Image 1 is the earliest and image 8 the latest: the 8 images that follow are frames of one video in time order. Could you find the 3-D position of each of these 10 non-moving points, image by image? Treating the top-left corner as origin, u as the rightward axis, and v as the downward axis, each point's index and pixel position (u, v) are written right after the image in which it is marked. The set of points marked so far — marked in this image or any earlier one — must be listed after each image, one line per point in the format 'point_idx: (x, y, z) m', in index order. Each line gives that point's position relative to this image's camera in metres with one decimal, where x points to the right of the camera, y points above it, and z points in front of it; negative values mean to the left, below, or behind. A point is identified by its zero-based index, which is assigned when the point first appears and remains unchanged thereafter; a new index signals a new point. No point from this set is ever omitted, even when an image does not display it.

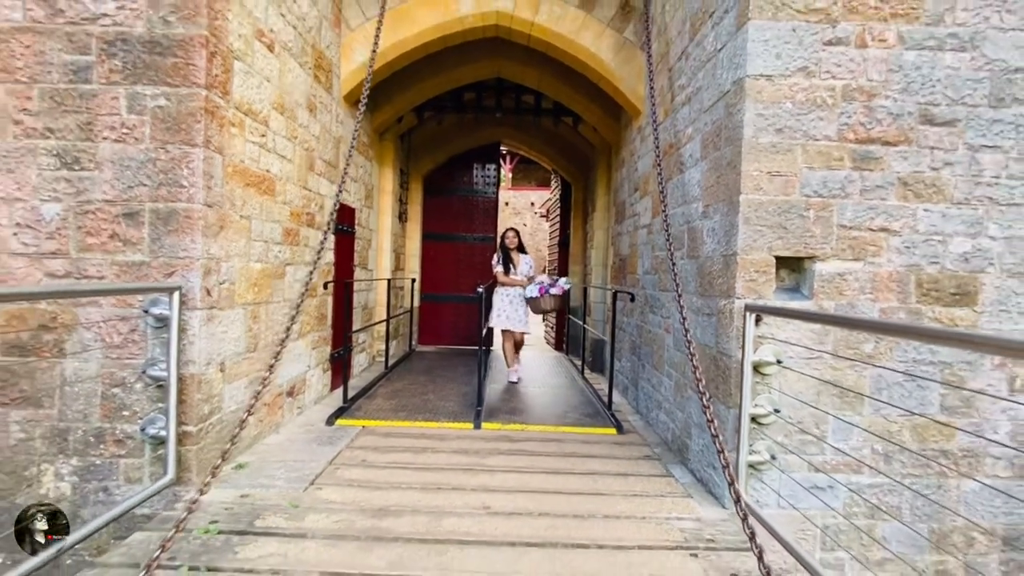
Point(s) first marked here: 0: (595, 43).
0: (+0.6, +1.7, +3.7) m
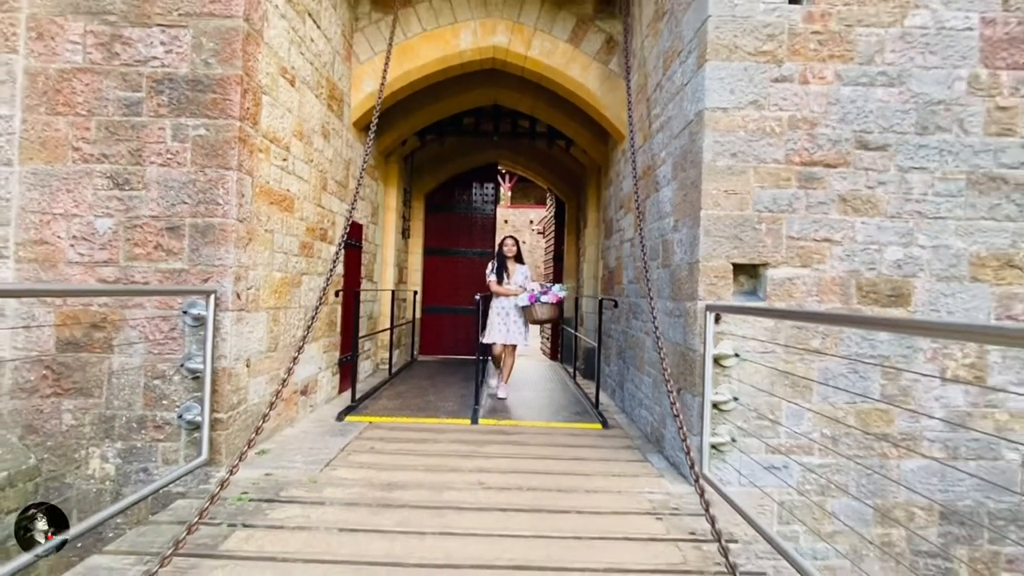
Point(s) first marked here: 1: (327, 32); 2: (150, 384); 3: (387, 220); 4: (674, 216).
0: (+0.5, +1.6, +4.1) m
1: (-1.2, +1.7, +3.5) m
2: (-1.7, -0.4, +2.5) m
3: (-1.2, +0.7, +5.2) m
4: (+0.8, +0.4, +2.8) m
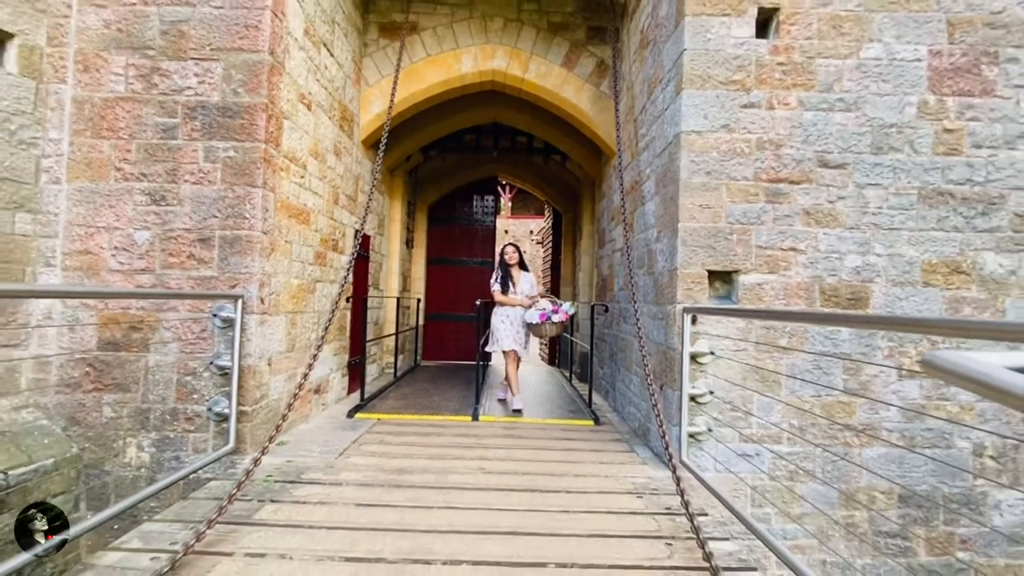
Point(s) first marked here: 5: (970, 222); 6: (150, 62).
0: (+0.5, +1.6, +4.4) m
1: (-1.2, +1.6, +3.8) m
2: (-1.7, -0.5, +2.7) m
3: (-1.2, +0.6, +5.5) m
4: (+0.8, +0.3, +3.0) m
5: (+2.4, +0.3, +2.8) m
6: (-1.9, +1.2, +2.8) m
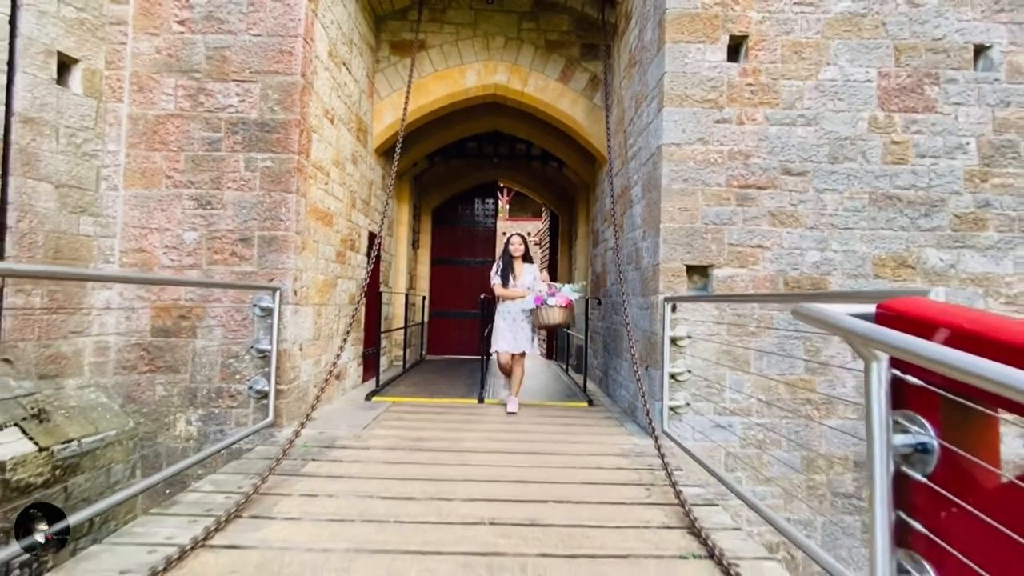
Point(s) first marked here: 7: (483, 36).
0: (+0.5, +1.6, +4.8) m
1: (-1.2, +1.7, +4.2) m
2: (-1.7, -0.4, +3.1) m
3: (-1.2, +0.6, +5.9) m
4: (+0.8, +0.4, +3.4) m
5: (+2.4, +0.4, +3.2) m
6: (-1.9, +1.2, +3.2) m
7: (-0.3, +2.3, +4.8) m
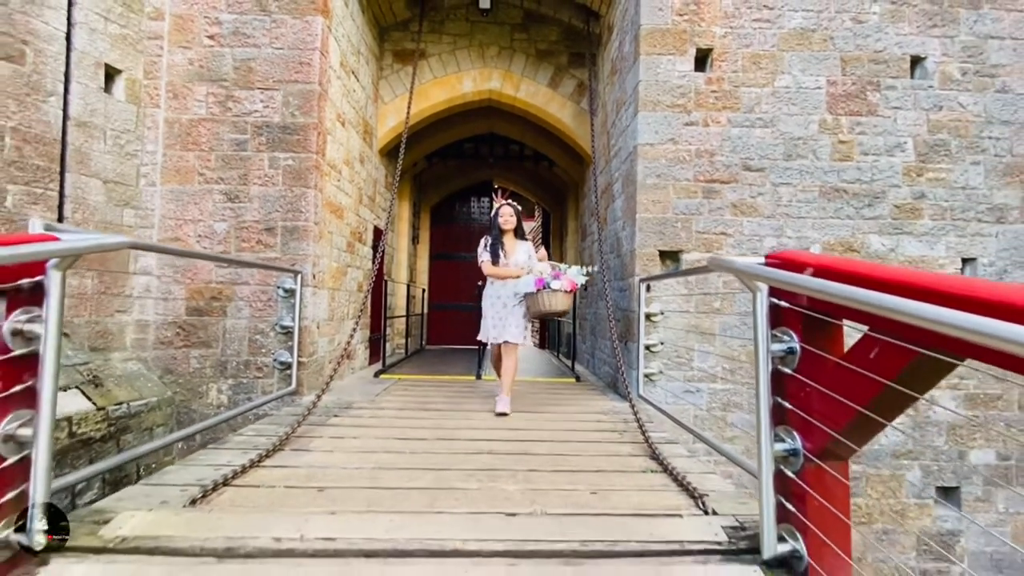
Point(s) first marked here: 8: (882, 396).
0: (+0.5, +1.7, +5.2) m
1: (-1.3, +1.8, +4.6) m
2: (-1.7, -0.3, +3.5) m
3: (-1.3, +0.7, +6.3) m
4: (+0.8, +0.5, +3.9) m
5: (+2.4, +0.5, +3.6) m
6: (-1.9, +1.3, +3.6) m
7: (-0.3, +2.4, +5.2) m
8: (+0.8, -0.2, +1.2) m
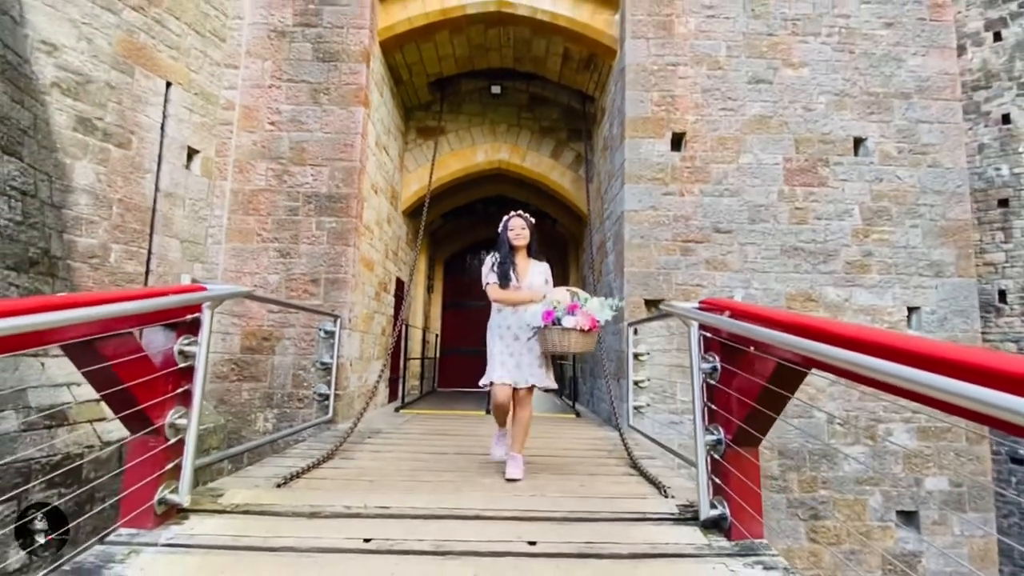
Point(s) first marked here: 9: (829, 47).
0: (+0.5, +1.2, +5.9) m
1: (-1.2, +1.3, +5.4) m
2: (-1.7, -0.7, +4.1) m
3: (-1.2, +0.1, +7.0) m
4: (+0.9, +0.1, +4.5) m
5: (+2.4, +0.2, +4.2) m
6: (-1.9, +1.0, +4.3) m
7: (-0.3, +1.9, +6.1) m
8: (+0.8, -0.3, +1.7) m
9: (+2.7, +2.0, +4.5) m
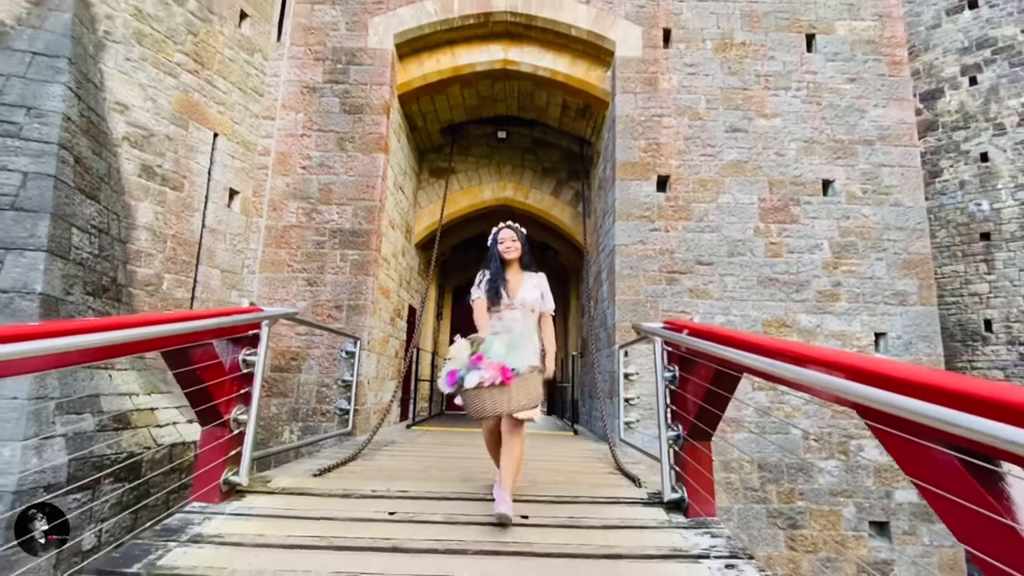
0: (+0.6, +0.9, +6.4) m
1: (-1.2, +1.0, +5.9) m
2: (-1.6, -0.9, +4.5) m
3: (-1.2, -0.3, +7.5) m
4: (+0.9, -0.1, +4.9) m
5: (+2.4, -0.1, +4.6) m
6: (-1.8, +0.8, +4.8) m
7: (-0.2, +1.5, +6.6) m
8: (+0.8, -0.4, +2.2) m
9: (+2.7, +1.8, +5.0) m
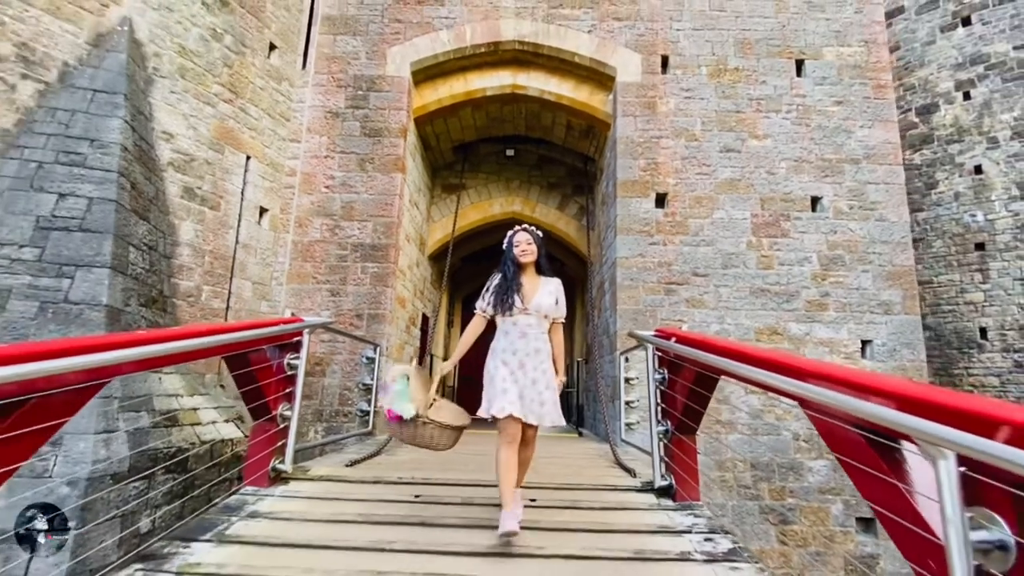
0: (+0.7, +0.8, +6.8) m
1: (-1.1, +0.9, +6.3) m
2: (-1.6, -1.0, +4.9) m
3: (-1.1, -0.4, +7.8) m
4: (+1.0, -0.2, +5.3) m
5: (+2.5, -0.2, +5.0) m
6: (-1.8, +0.6, +5.2) m
7: (-0.1, +1.4, +7.0) m
8: (+0.9, -0.5, +2.5) m
9: (+2.8, +1.7, +5.3) m
